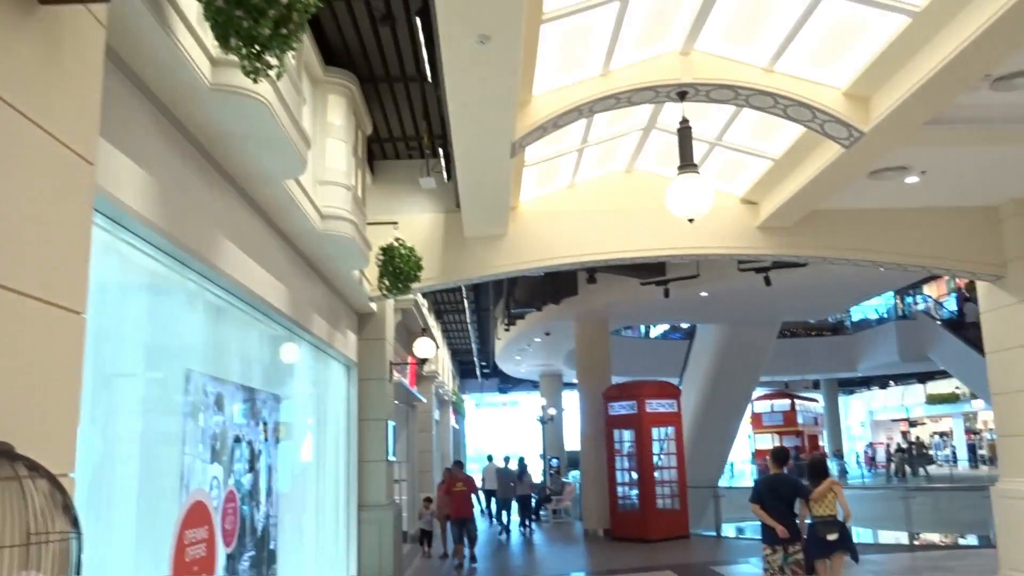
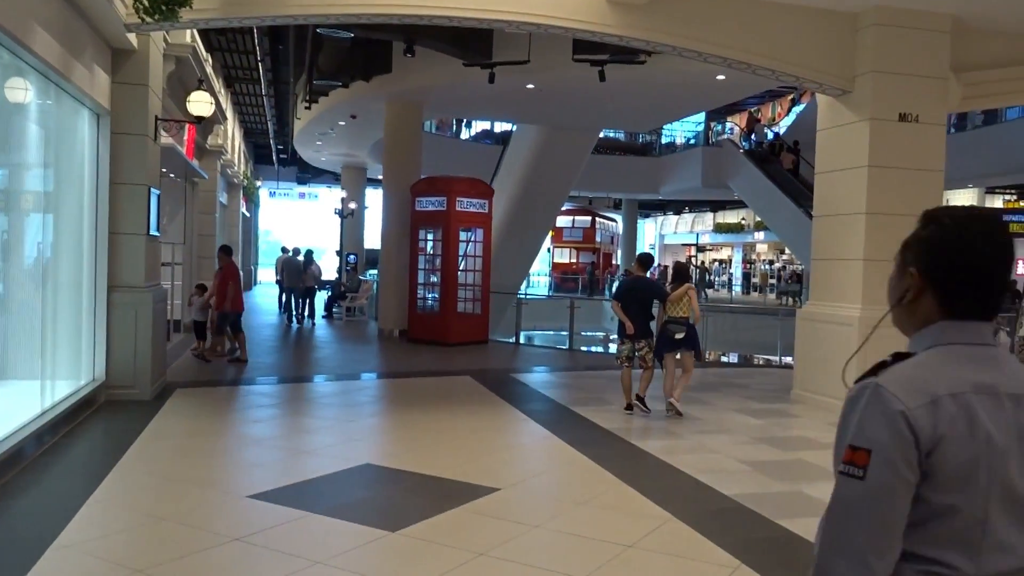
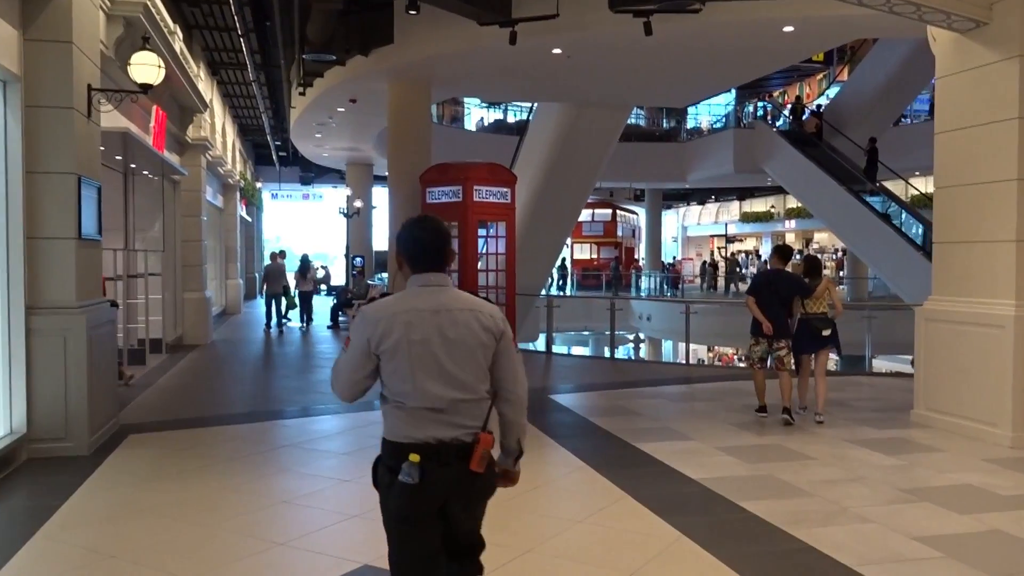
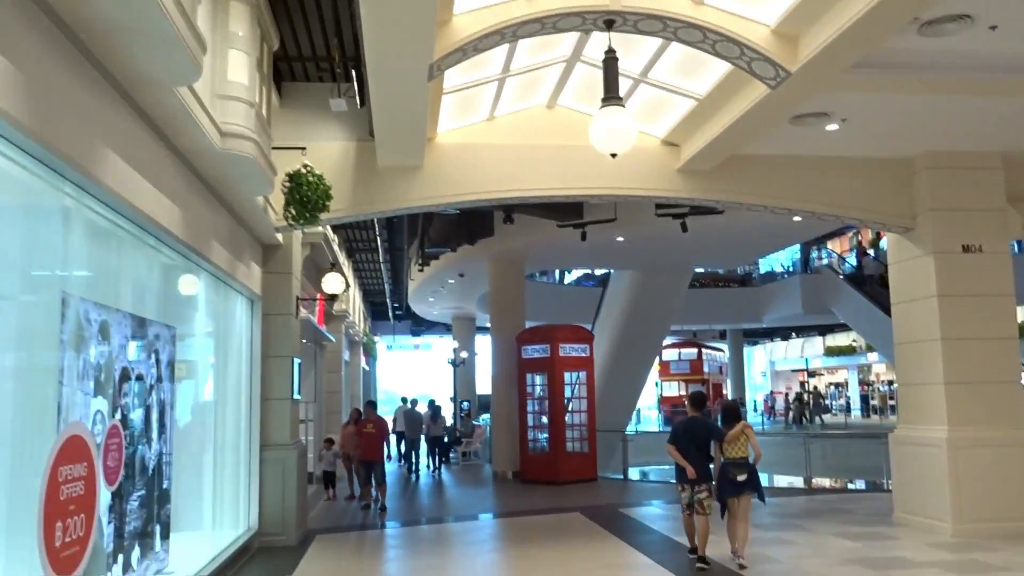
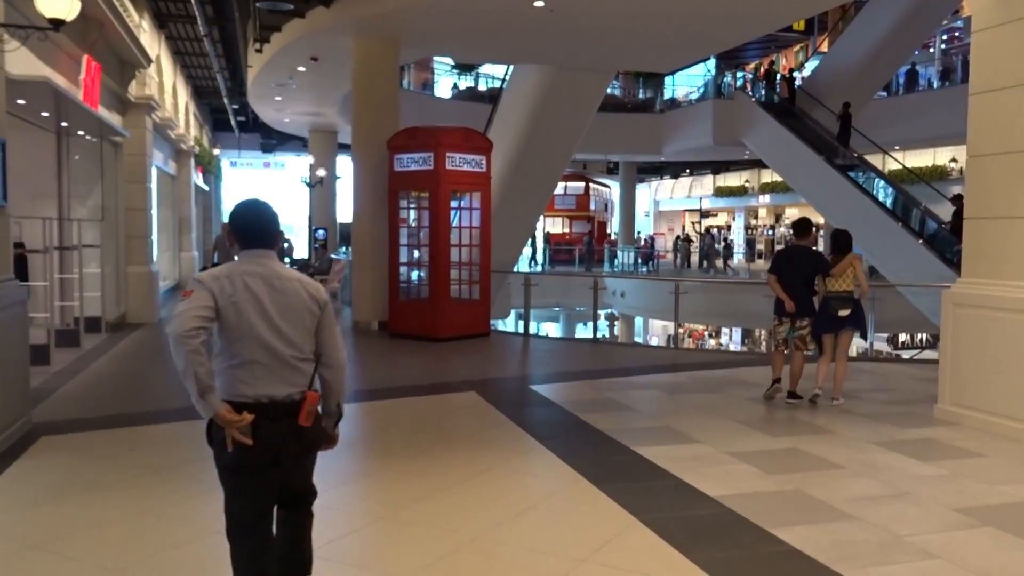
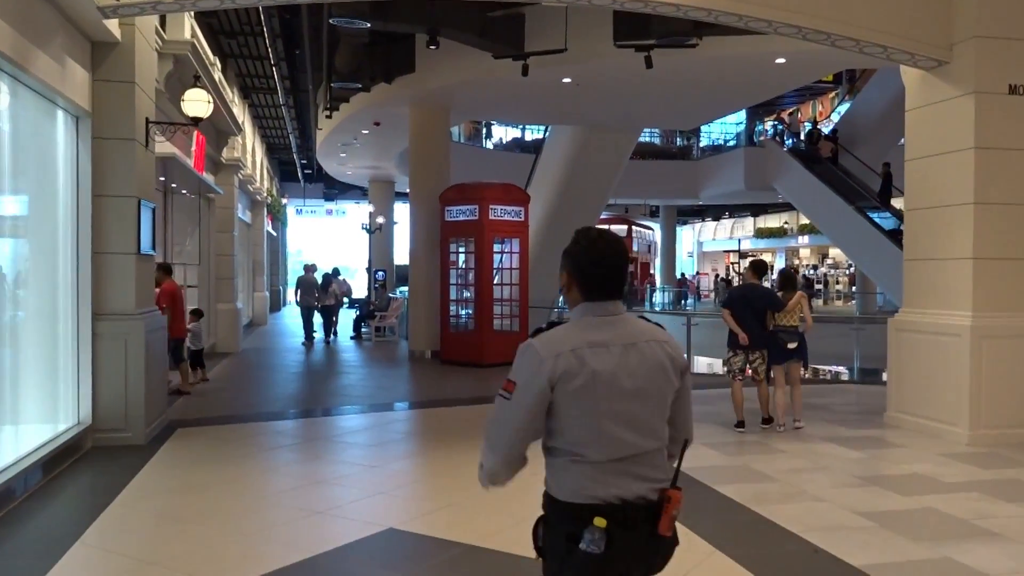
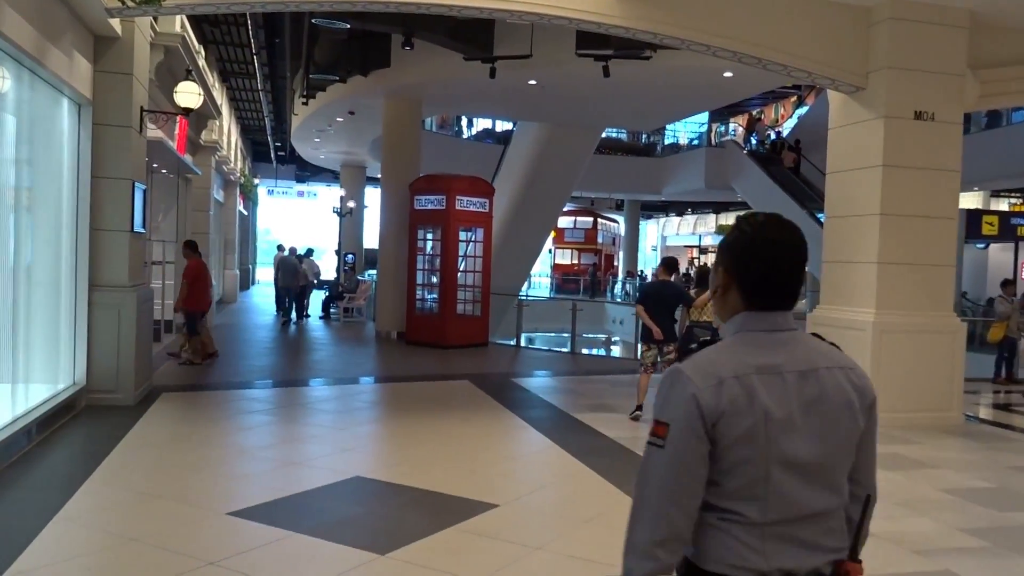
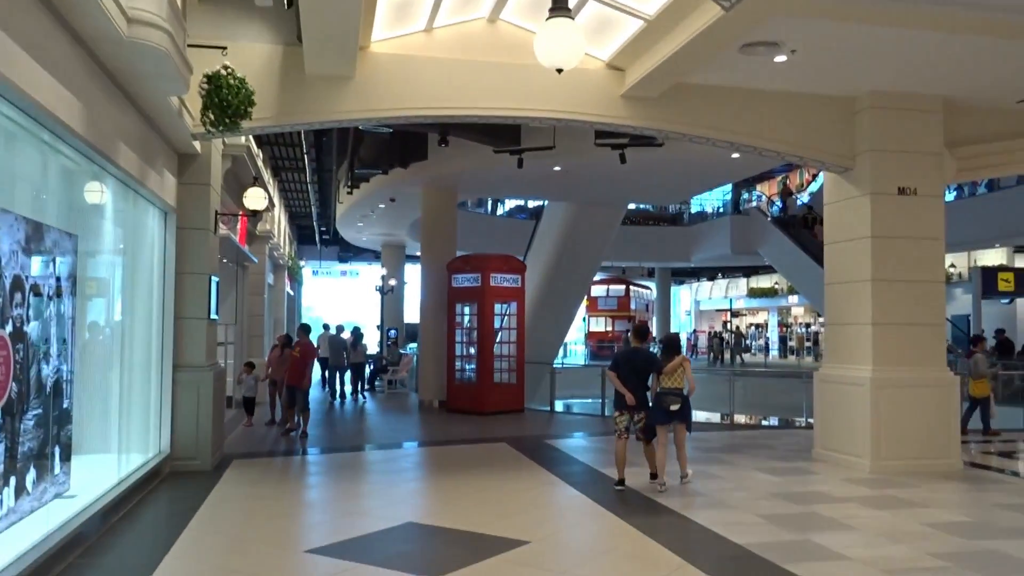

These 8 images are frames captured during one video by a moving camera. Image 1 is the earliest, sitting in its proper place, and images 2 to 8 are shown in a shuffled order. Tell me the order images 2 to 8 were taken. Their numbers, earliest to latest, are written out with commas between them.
4, 8, 2, 7, 6, 3, 5
